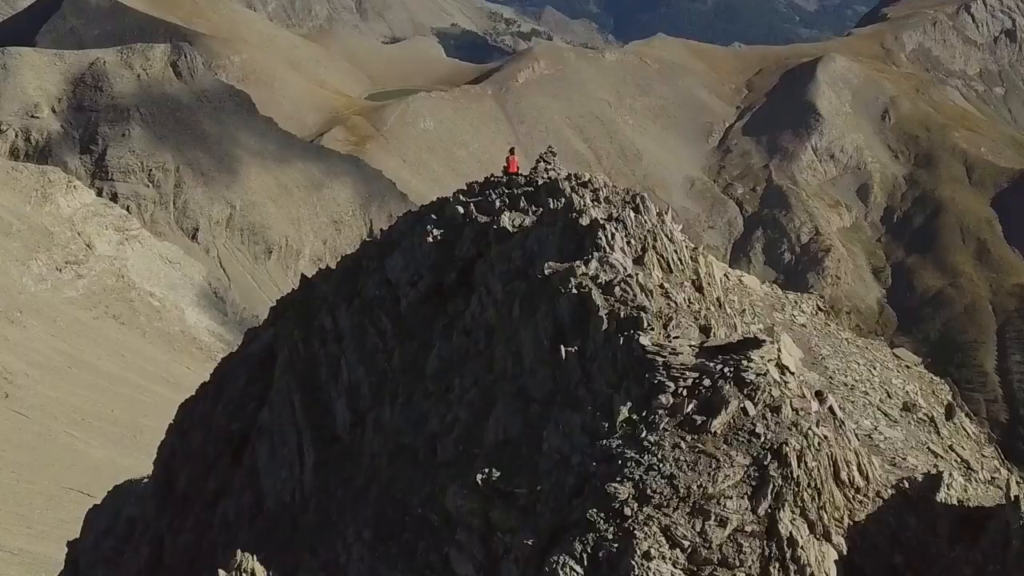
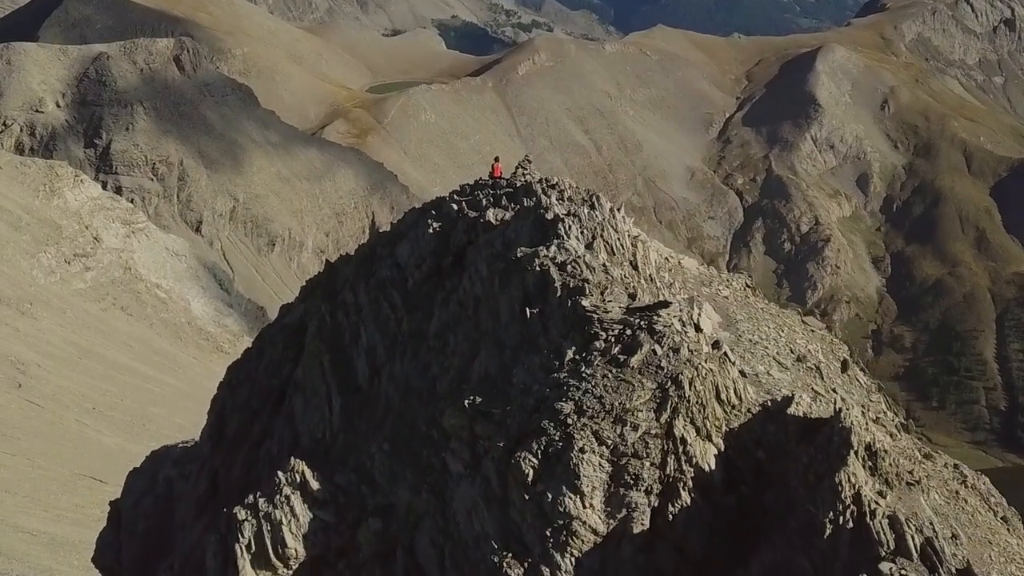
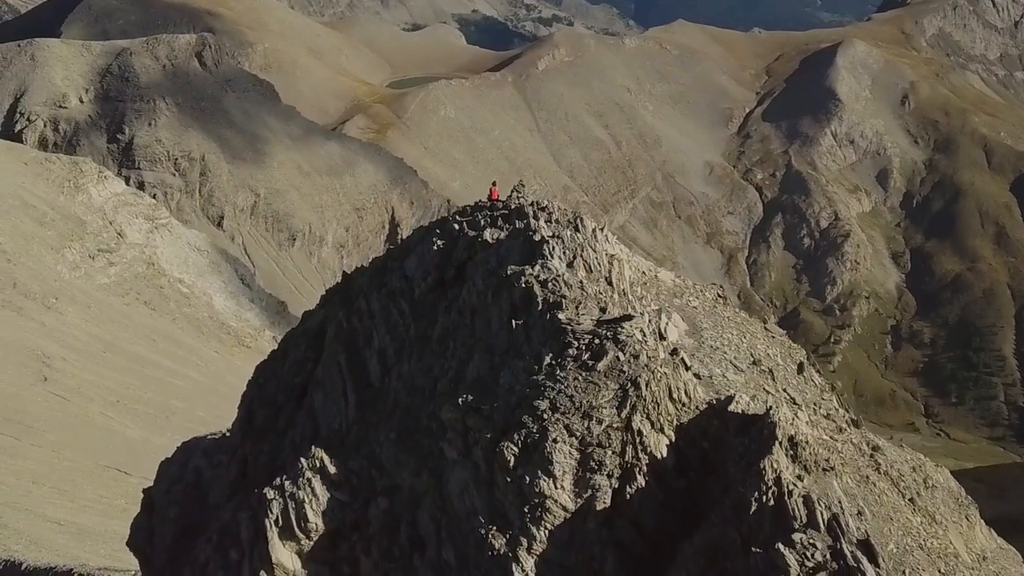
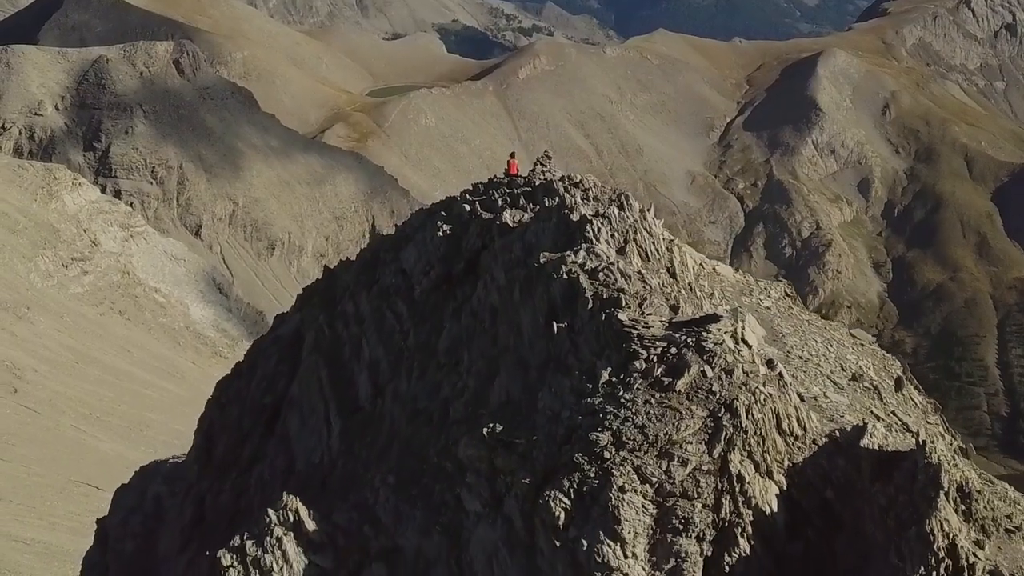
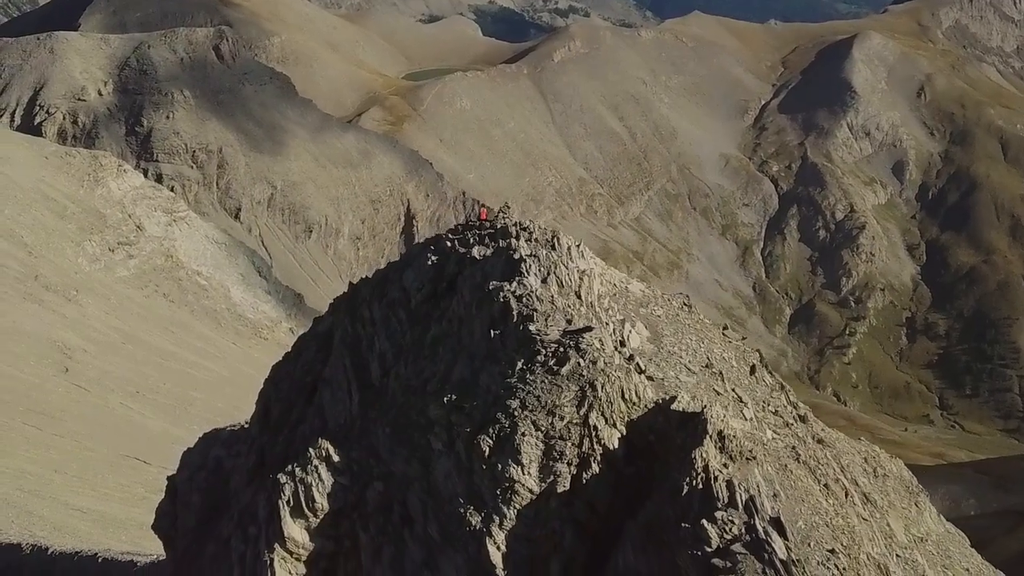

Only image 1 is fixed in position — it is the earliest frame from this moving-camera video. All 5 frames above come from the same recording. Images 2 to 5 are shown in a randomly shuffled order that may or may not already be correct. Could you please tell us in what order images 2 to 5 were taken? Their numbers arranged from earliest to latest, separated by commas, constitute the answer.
4, 2, 3, 5
